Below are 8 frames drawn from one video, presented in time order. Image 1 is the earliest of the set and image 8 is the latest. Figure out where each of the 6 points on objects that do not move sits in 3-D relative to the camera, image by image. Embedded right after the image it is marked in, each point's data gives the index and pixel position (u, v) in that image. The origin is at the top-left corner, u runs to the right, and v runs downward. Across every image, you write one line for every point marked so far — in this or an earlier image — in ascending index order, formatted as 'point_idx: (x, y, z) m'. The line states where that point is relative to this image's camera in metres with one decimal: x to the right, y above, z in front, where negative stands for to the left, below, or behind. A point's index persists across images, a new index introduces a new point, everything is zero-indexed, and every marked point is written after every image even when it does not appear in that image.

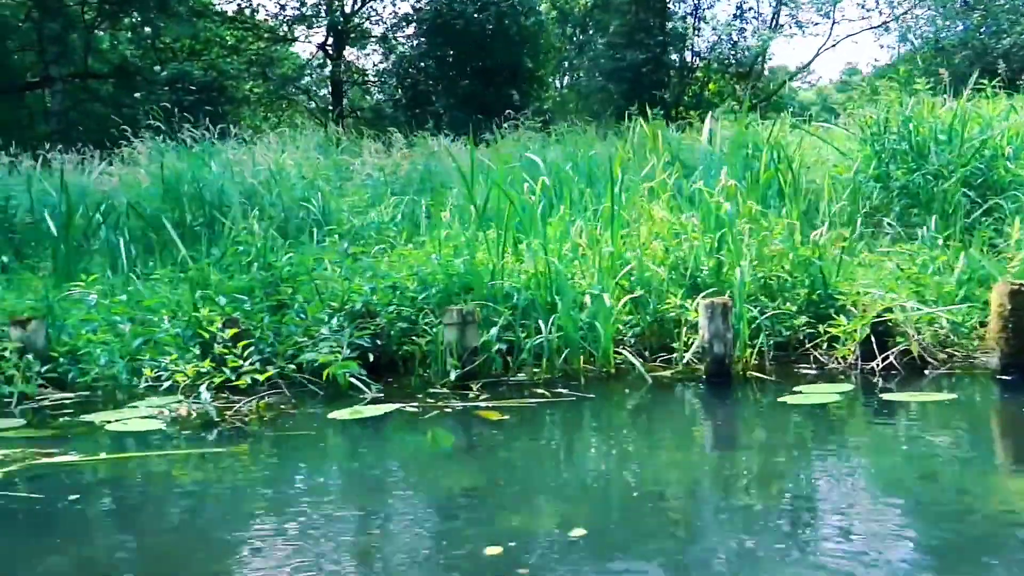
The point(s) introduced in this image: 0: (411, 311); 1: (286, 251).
0: (-0.4, -0.1, +3.5) m
1: (-1.2, +0.2, +4.4) m
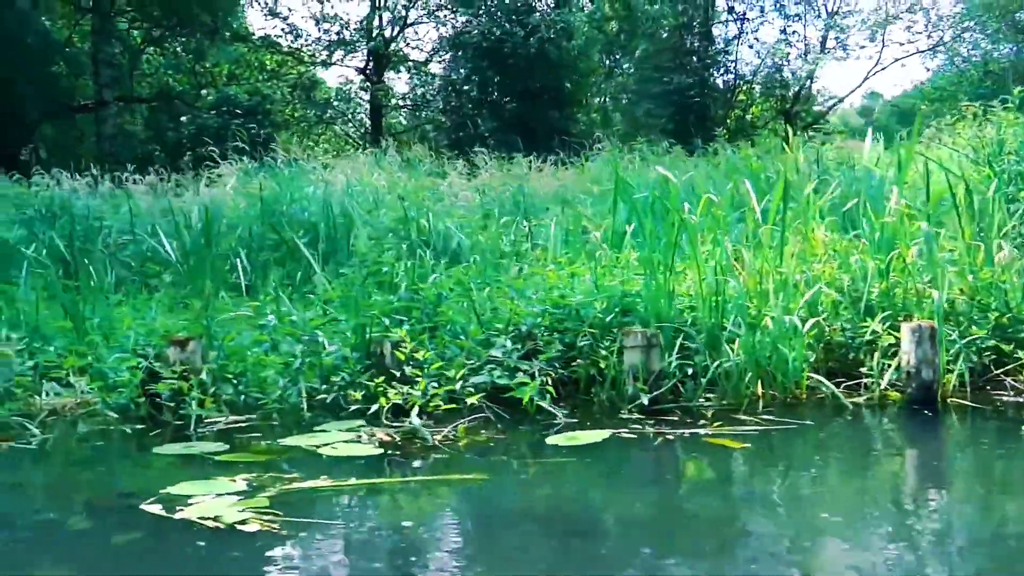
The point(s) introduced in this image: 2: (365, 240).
0: (+0.3, -0.2, +3.4) m
1: (-0.4, +0.1, +4.3) m
2: (-0.9, +0.3, +5.3) m
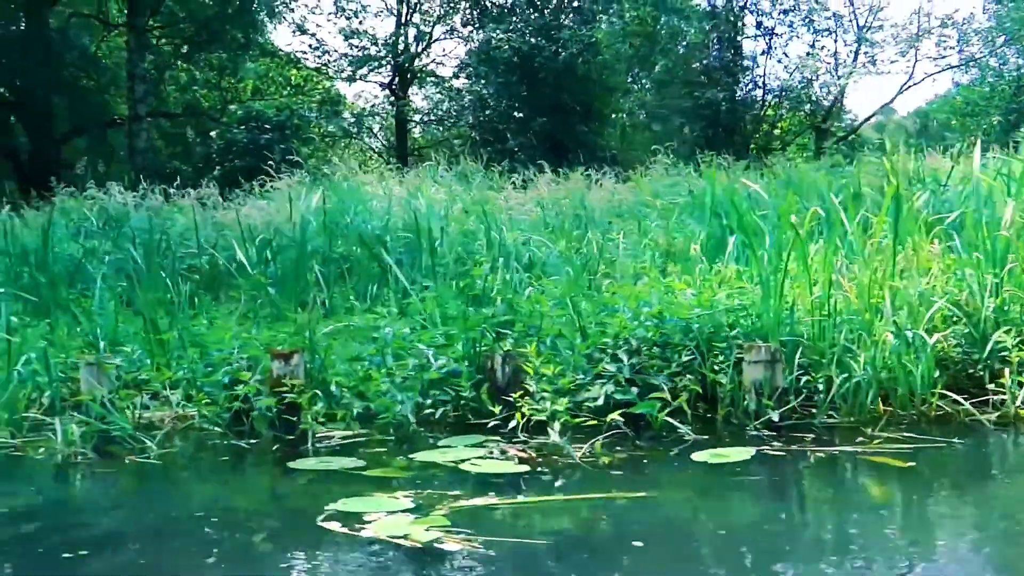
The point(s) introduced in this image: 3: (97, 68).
0: (+0.7, -0.2, +3.3) m
1: (0.0, 0.0, +4.3) m
2: (-0.4, +0.2, +5.2) m
3: (-8.7, +4.6, +17.9) m
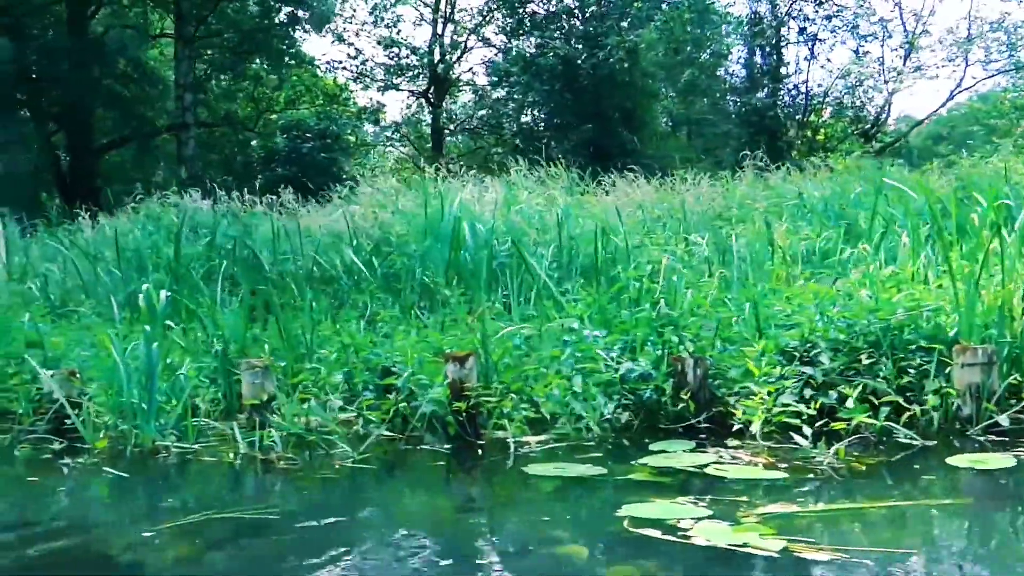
0: (+1.4, -0.2, +3.2) m
1: (+0.7, 0.0, +4.2) m
2: (+0.3, +0.2, +5.1) m
3: (-7.7, +4.4, +18.0) m
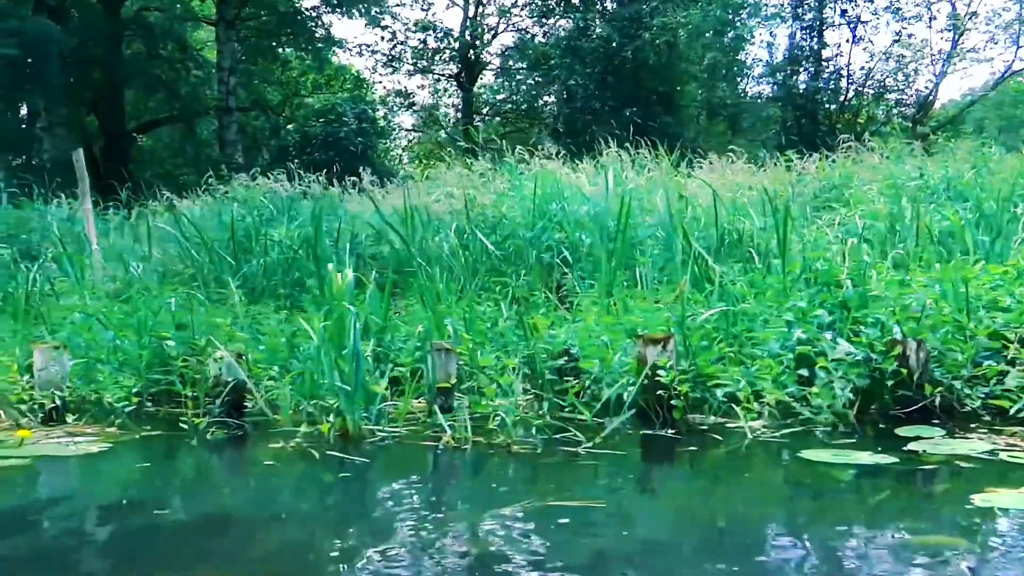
0: (+2.2, -0.2, +3.1) m
1: (+1.5, +0.1, +4.1) m
2: (+1.1, +0.3, +5.0) m
3: (-6.8, +4.8, +17.9) m
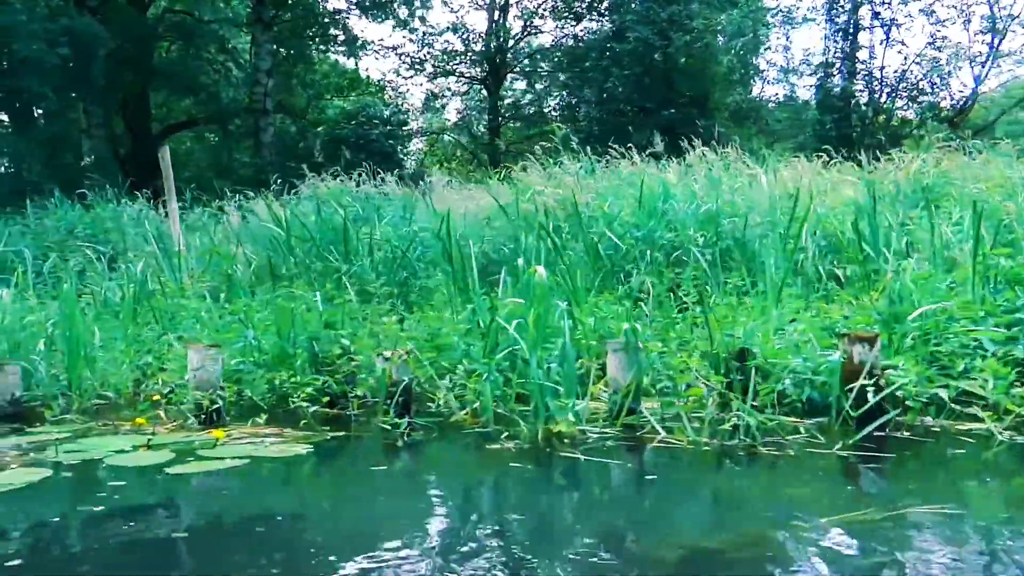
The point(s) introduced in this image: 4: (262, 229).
0: (+2.9, -0.2, +3.0) m
1: (+2.2, +0.1, +3.9) m
2: (+1.8, +0.3, +4.9) m
3: (-6.1, +4.7, +17.8) m
4: (-2.0, +0.5, +6.9) m
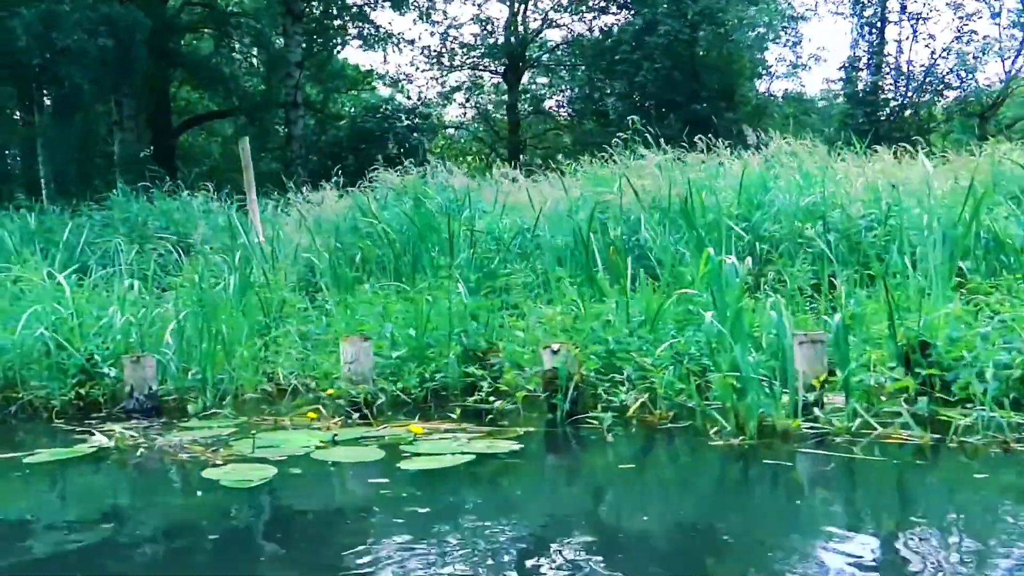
0: (+3.6, -0.1, +2.9) m
1: (+2.9, +0.2, +3.8) m
2: (+2.5, +0.3, +4.8) m
3: (-5.4, +4.8, +17.6) m
4: (-1.4, +0.5, +6.8) m
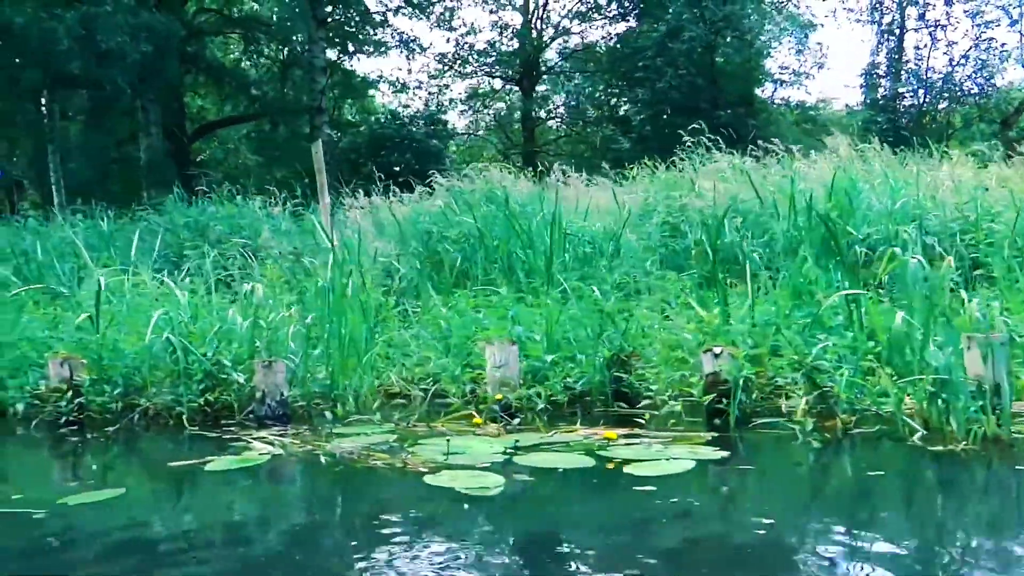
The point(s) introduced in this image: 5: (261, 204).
0: (+4.2, -0.1, +2.8) m
1: (+3.5, +0.1, +3.8) m
2: (+3.1, +0.3, +4.7) m
3: (-4.9, +4.7, +17.5) m
4: (-0.8, +0.5, +6.7) m
5: (-2.3, +0.8, +7.9) m
